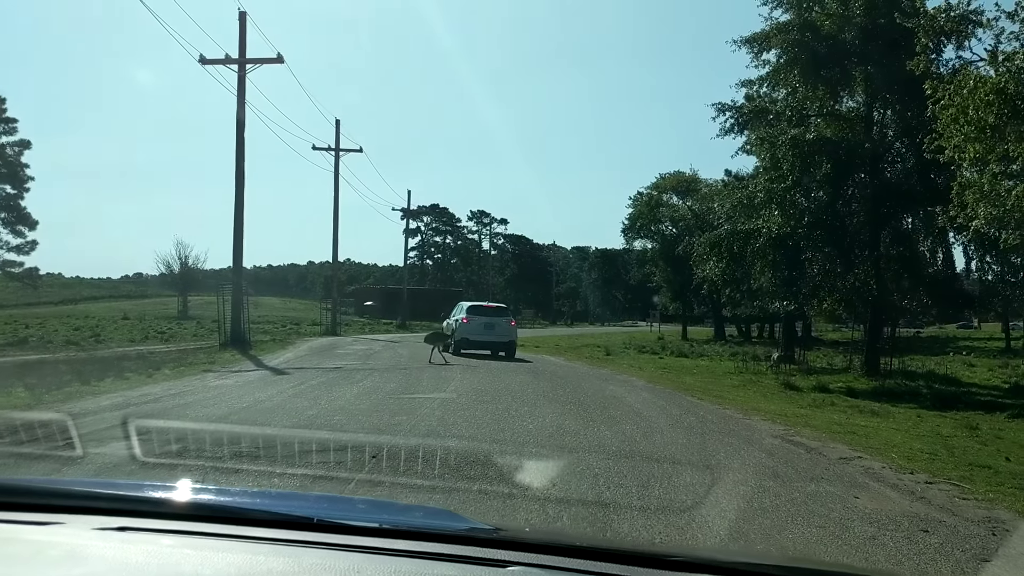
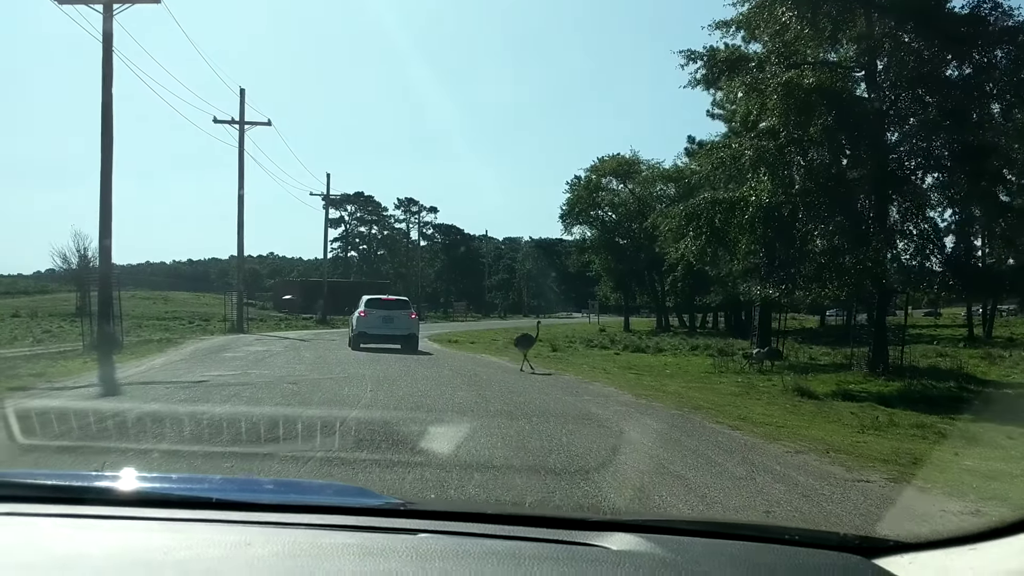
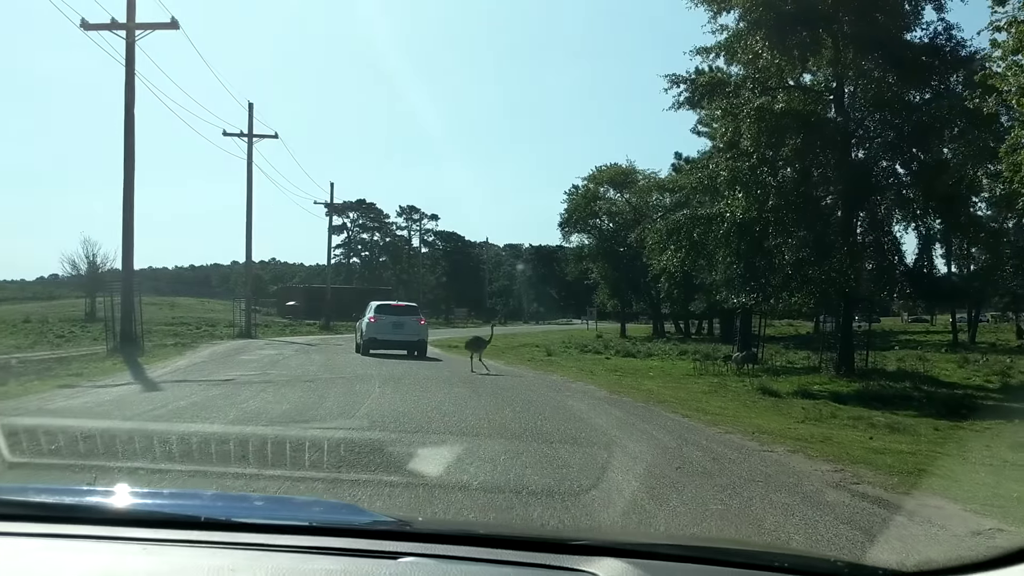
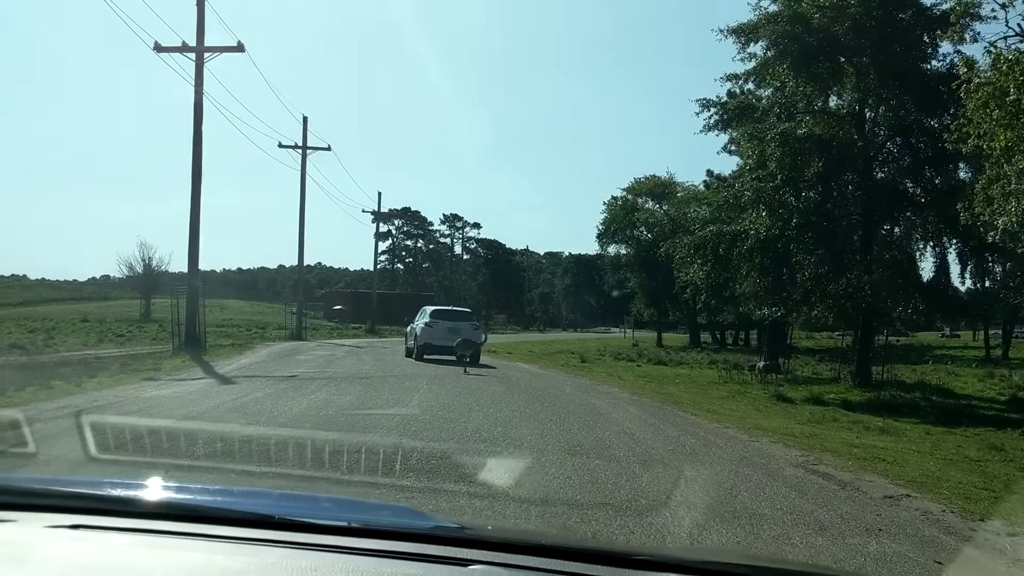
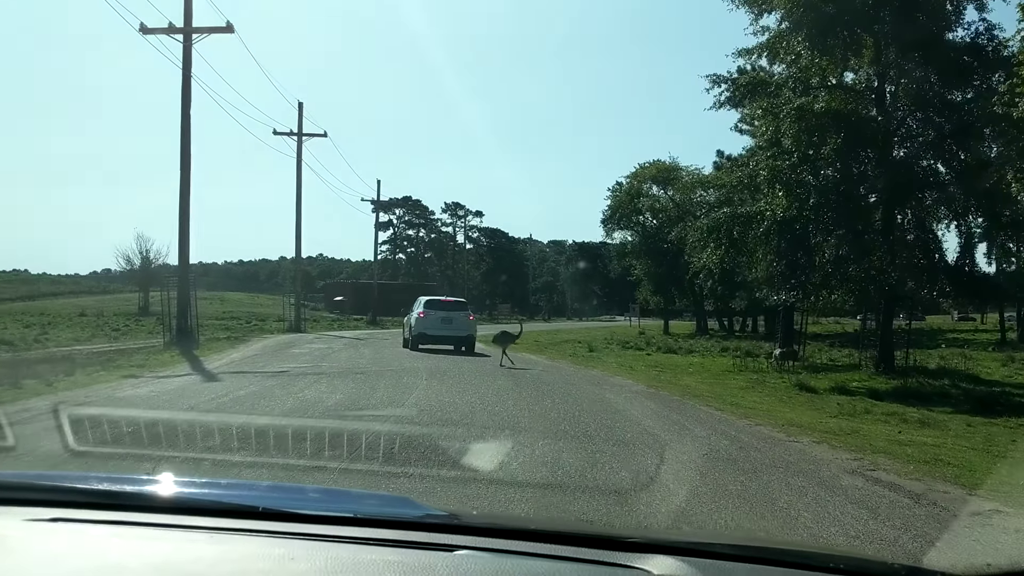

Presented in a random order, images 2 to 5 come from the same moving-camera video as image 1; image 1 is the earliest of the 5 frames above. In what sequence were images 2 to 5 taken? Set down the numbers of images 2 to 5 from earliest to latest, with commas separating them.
4, 5, 3, 2
